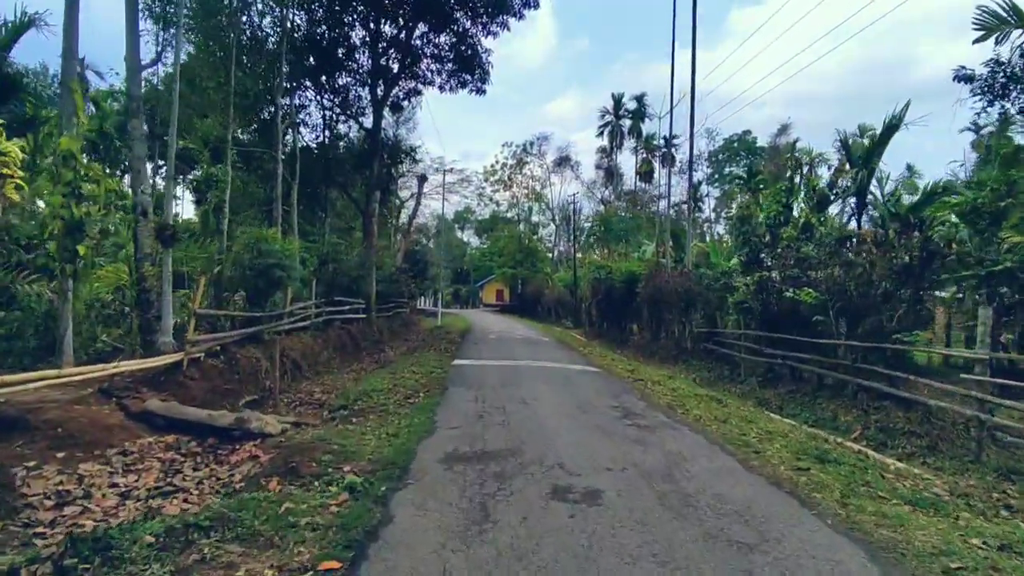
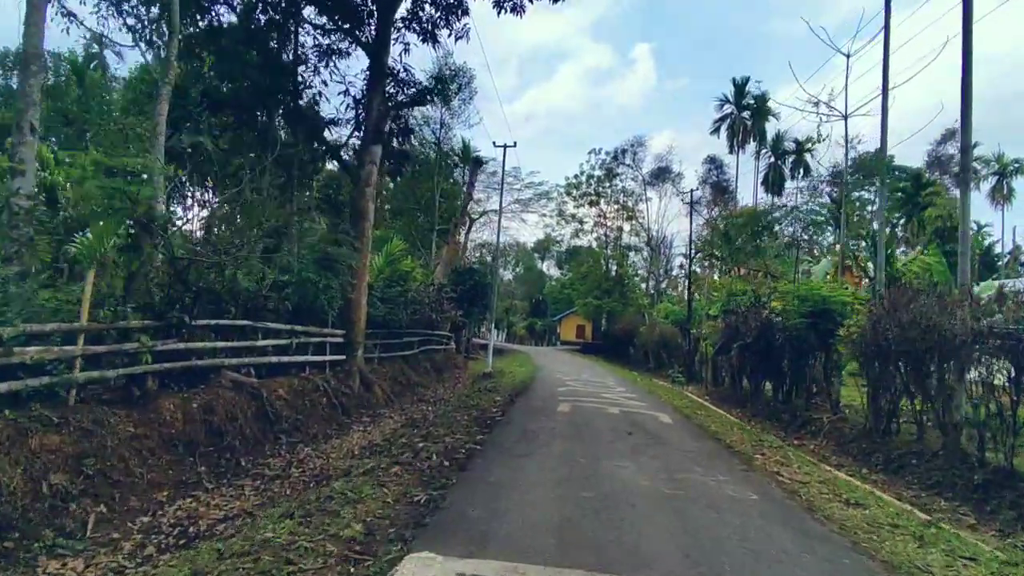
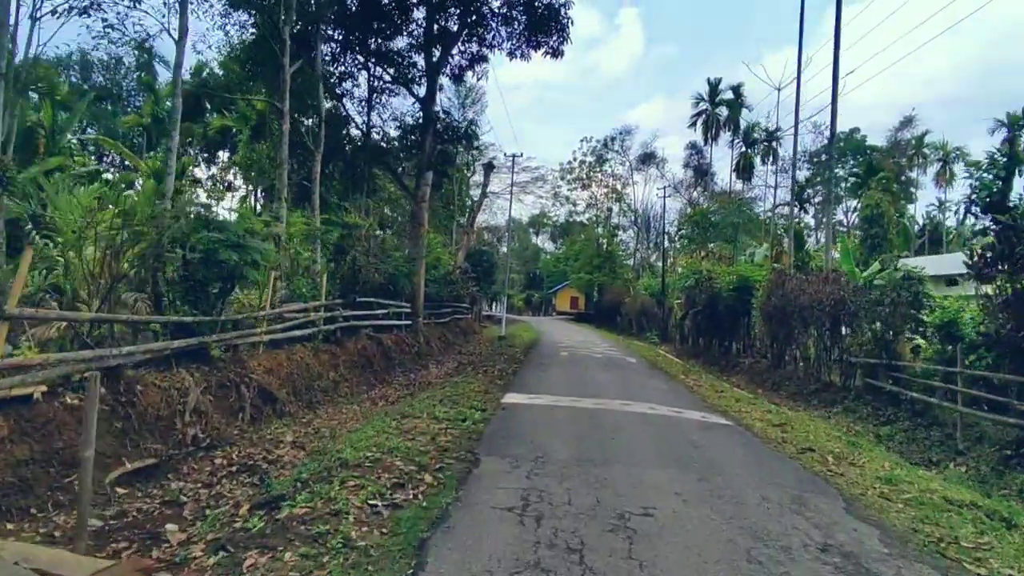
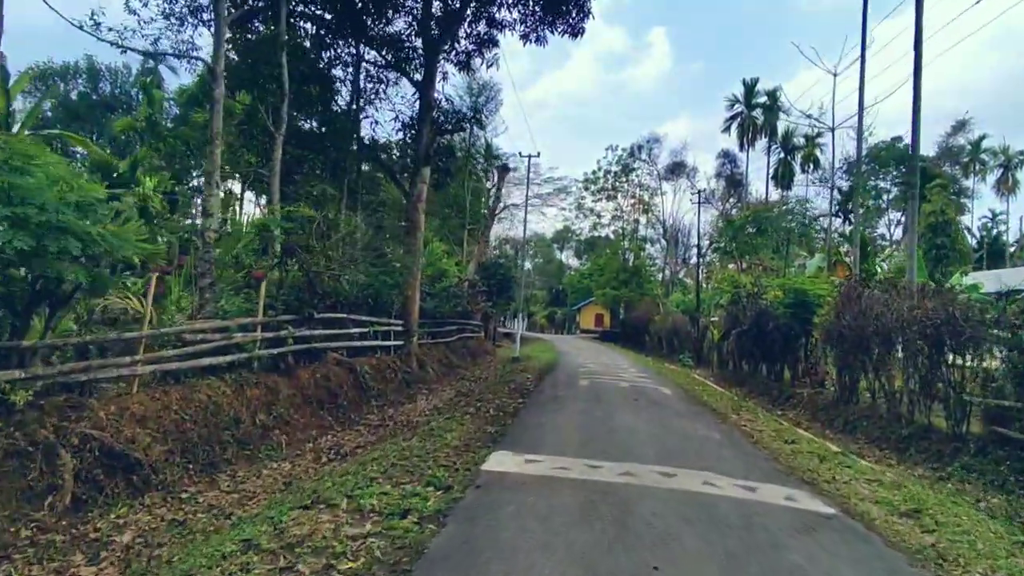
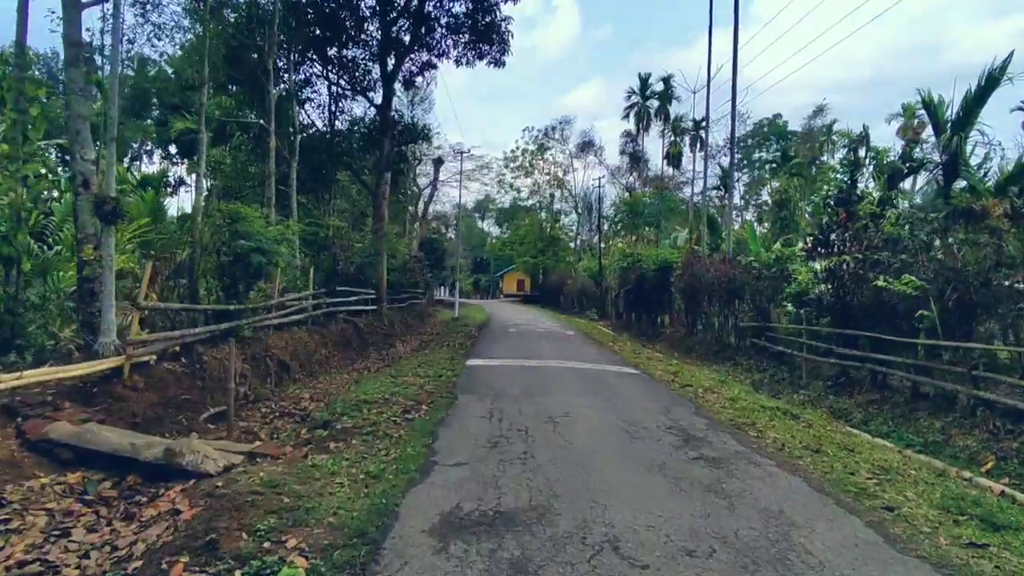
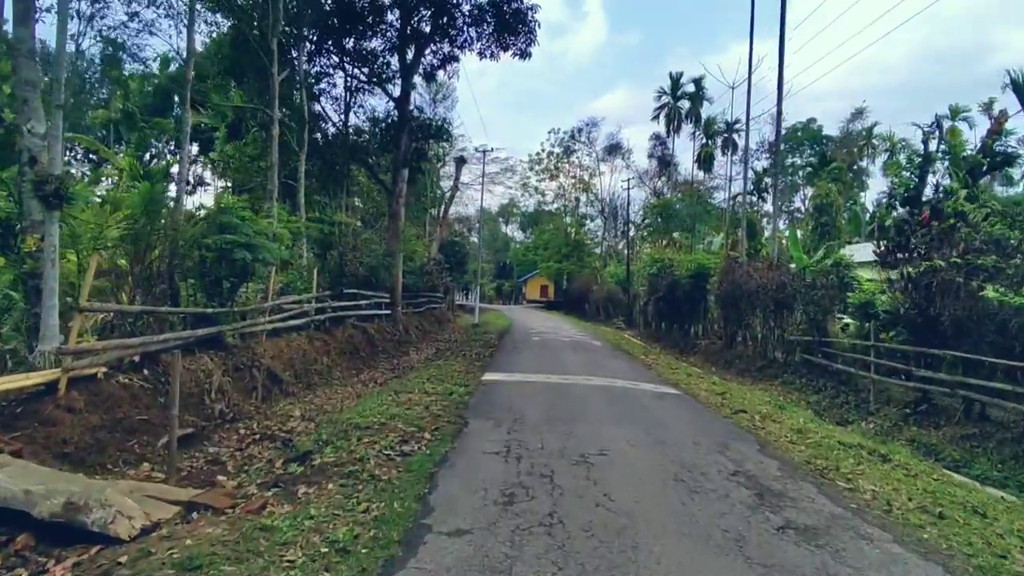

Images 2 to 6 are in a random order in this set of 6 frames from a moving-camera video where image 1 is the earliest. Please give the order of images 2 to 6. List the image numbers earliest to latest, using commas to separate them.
5, 6, 3, 4, 2
